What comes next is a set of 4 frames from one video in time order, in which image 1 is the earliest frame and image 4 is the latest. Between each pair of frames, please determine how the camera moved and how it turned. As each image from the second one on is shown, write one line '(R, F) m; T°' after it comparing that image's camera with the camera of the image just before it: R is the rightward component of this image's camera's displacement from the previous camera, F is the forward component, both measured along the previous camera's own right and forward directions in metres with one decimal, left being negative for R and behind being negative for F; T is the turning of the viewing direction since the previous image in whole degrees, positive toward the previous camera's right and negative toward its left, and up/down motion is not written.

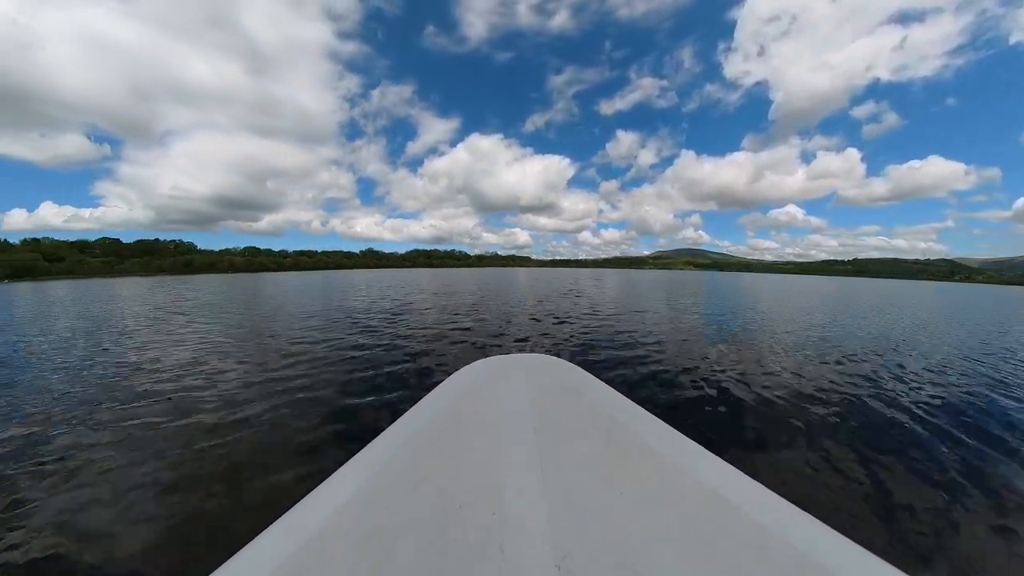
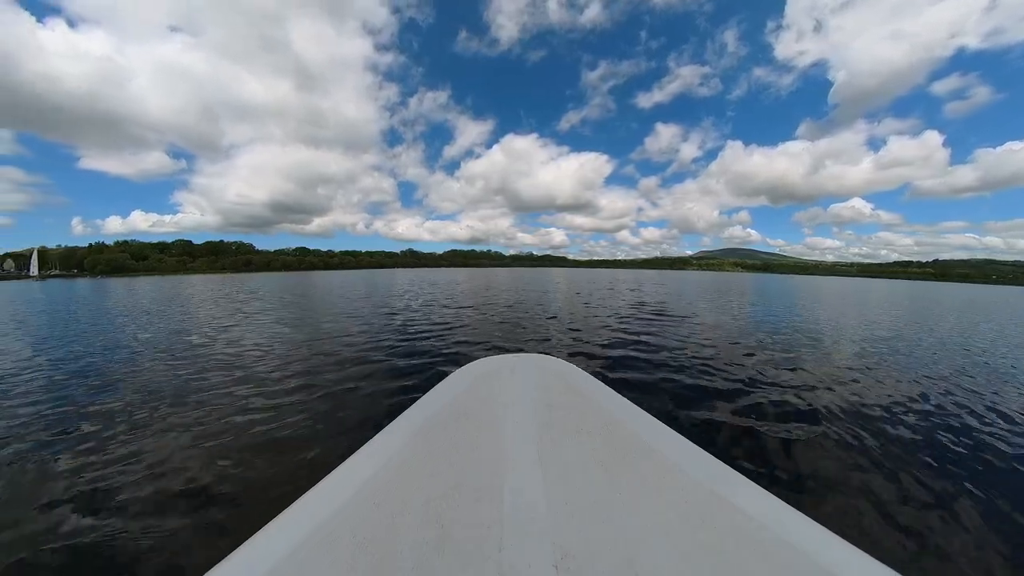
(+0.6, +0.1) m; -8°
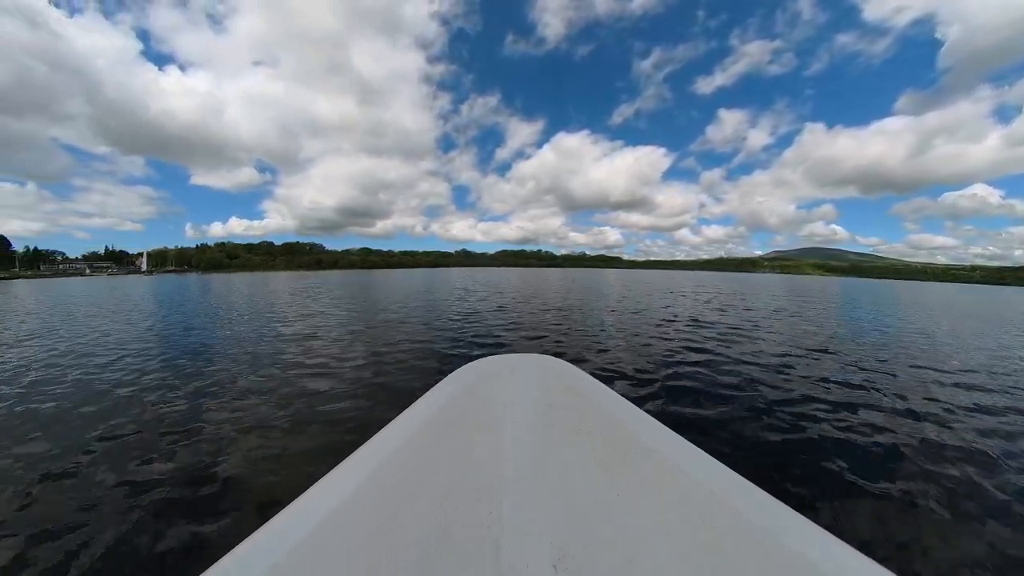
(+0.9, +0.1) m; -12°
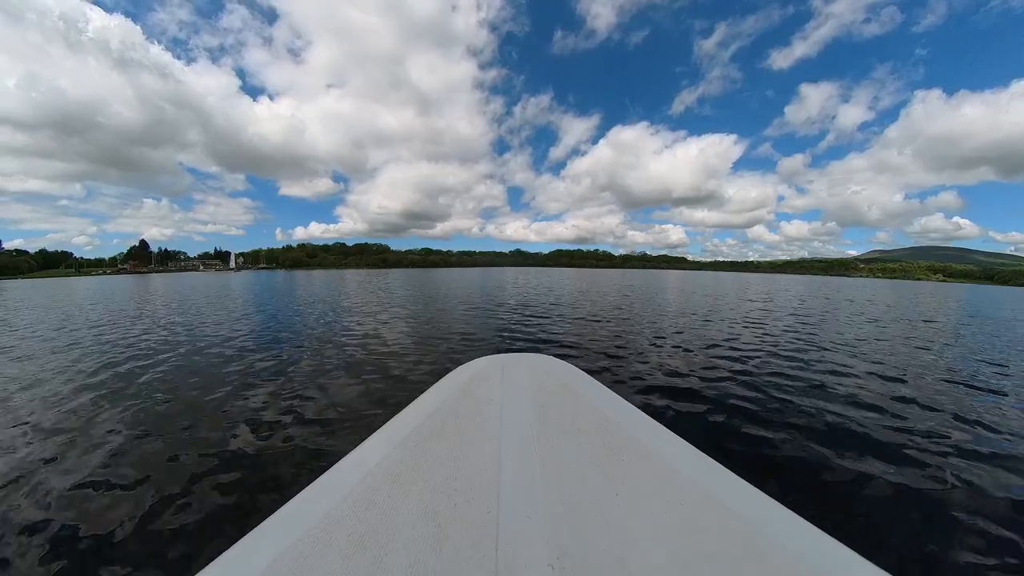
(+1.0, +0.1) m; -13°
